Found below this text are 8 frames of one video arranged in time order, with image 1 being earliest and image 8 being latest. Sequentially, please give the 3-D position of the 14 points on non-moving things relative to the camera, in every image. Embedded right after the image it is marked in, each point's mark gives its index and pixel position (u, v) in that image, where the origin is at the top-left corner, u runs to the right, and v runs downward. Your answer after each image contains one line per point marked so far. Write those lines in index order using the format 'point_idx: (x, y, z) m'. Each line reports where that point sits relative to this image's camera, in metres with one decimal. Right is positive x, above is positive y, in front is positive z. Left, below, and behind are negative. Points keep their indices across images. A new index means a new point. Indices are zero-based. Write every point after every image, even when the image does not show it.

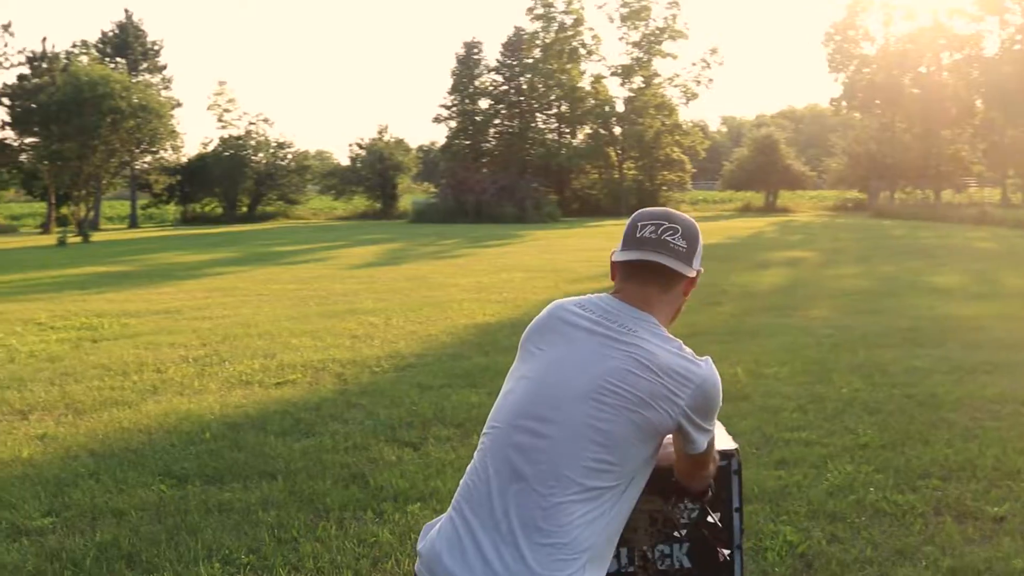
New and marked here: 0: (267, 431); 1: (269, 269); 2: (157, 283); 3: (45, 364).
0: (-1.4, -0.8, +7.4) m
1: (-3.5, +0.1, +18.7) m
2: (-4.7, 0.0, +17.3) m
3: (-3.5, -0.6, +10.0) m
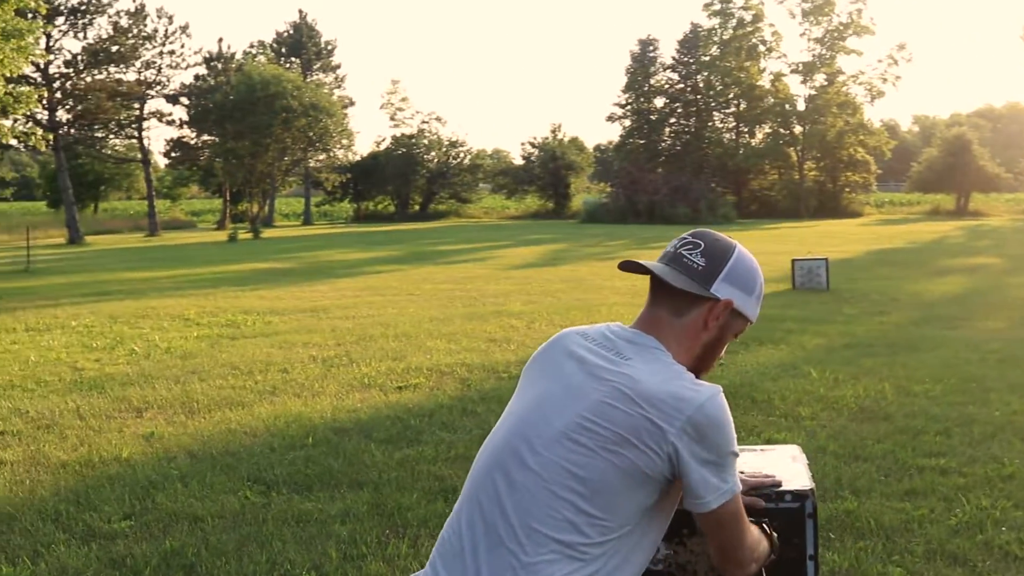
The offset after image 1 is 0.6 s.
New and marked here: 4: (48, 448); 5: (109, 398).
0: (-0.8, -0.8, +7.2) m
1: (-1.3, +0.1, +18.7) m
2: (-2.7, +0.1, +17.4) m
3: (-2.5, -0.6, +10.0) m
4: (-2.4, -0.8, +6.8) m
5: (-2.6, -0.7, +8.5) m
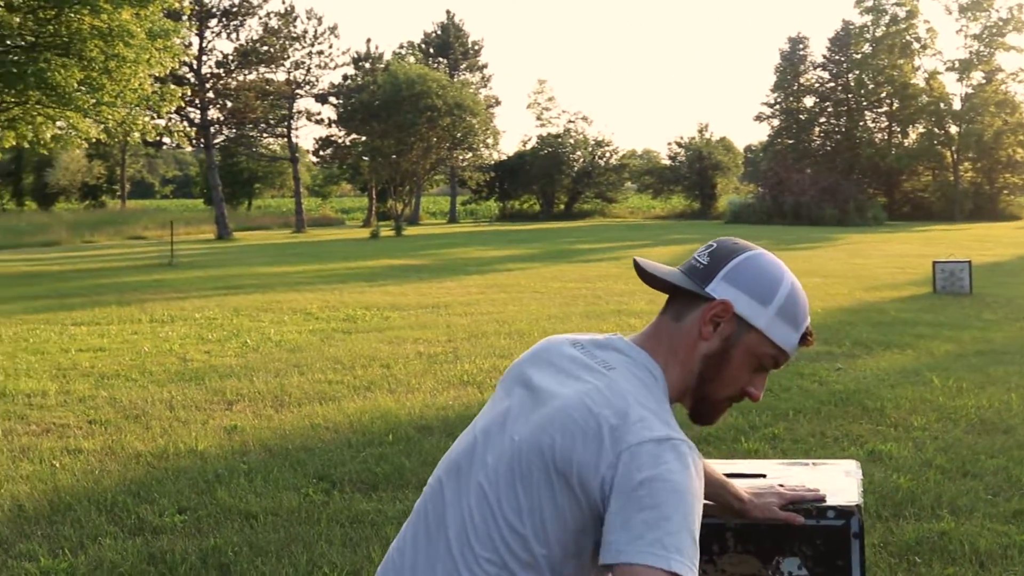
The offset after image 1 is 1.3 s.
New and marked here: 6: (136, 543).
0: (-0.3, -0.8, +6.9) m
1: (+0.6, +0.2, +18.4) m
2: (-0.9, +0.1, +17.4) m
3: (-1.7, -0.5, +10.0) m
4: (-2.0, -0.8, +6.8) m
5: (-2.0, -0.6, +8.5) m
6: (-1.3, -0.9, +4.7) m
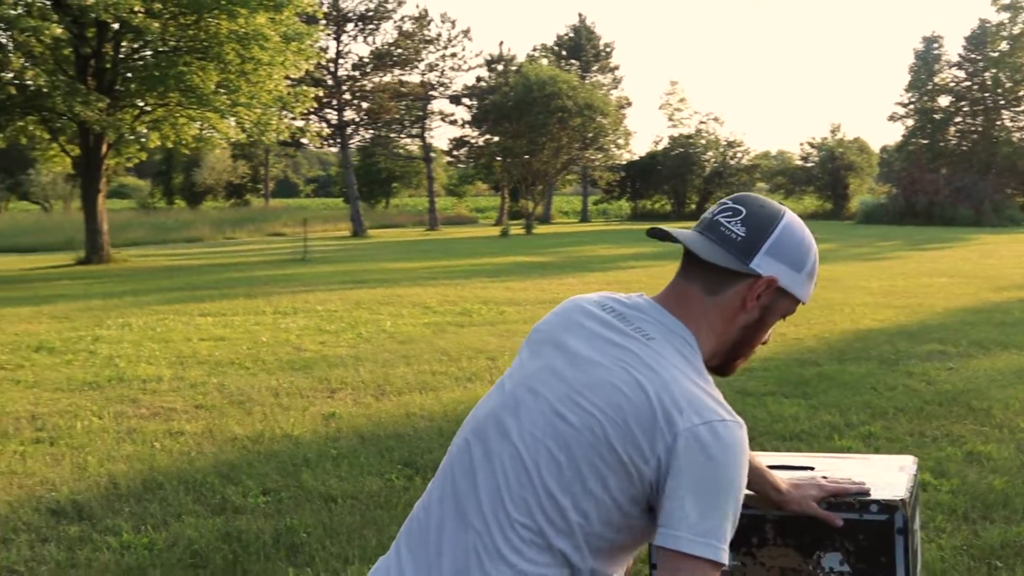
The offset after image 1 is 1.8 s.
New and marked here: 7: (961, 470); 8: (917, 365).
0: (+0.1, -0.7, +7.0) m
1: (+2.3, +0.2, +18.3) m
2: (+0.6, +0.1, +17.4) m
3: (-0.9, -0.5, +10.2) m
4: (-1.5, -0.7, +7.0) m
5: (-1.3, -0.6, +8.7) m
6: (-1.1, -0.9, +4.9) m
7: (+2.0, -0.8, +5.9) m
8: (+2.9, -0.6, +9.4) m
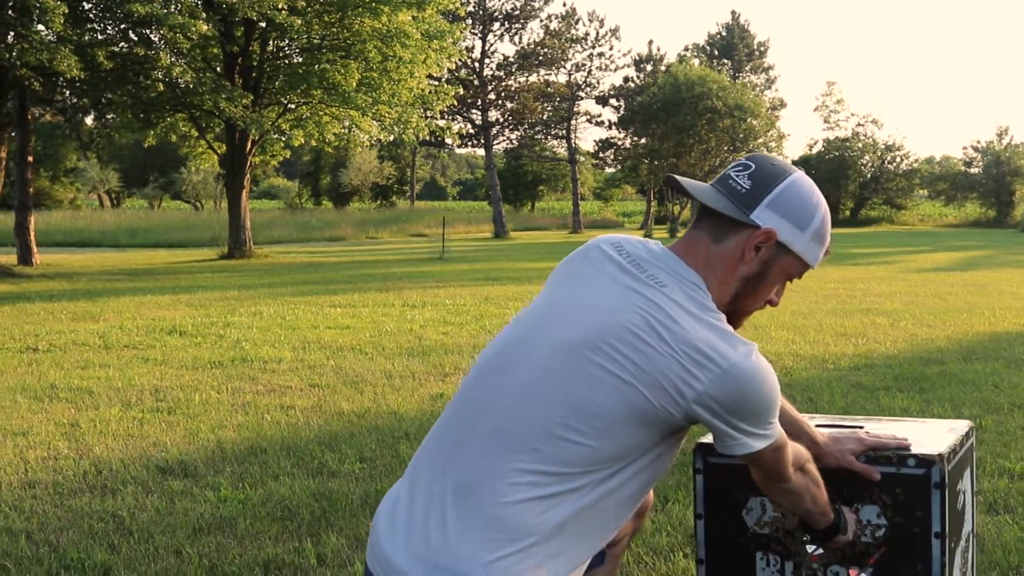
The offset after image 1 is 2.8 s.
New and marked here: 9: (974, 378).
0: (+0.7, -0.6, +7.0) m
1: (+4.1, +0.2, +18.0) m
2: (+2.4, +0.1, +17.3) m
3: (0.0, -0.4, +10.3) m
4: (-0.9, -0.6, +7.2) m
5: (-0.6, -0.5, +8.9) m
6: (-0.8, -0.7, +5.1) m
7: (+2.4, -0.8, +5.8) m
8: (+3.7, -0.6, +9.1) m
9: (+3.0, -0.6, +8.6) m
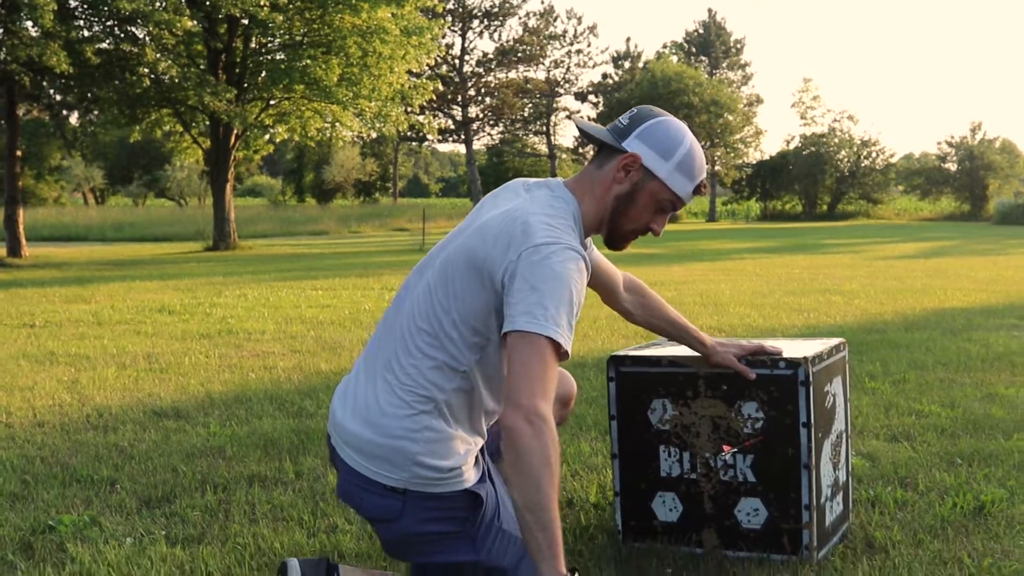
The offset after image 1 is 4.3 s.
0: (+0.5, -0.5, +7.7) m
1: (+3.7, +0.4, +18.7) m
2: (+2.0, +0.3, +18.0) m
3: (-0.2, -0.2, +11.0) m
4: (-1.1, -0.4, +7.8) m
5: (-0.8, -0.3, +9.5) m
6: (-0.9, -0.6, +5.7) m
7: (+2.2, -0.6, +6.4) m
8: (+3.4, -0.4, +9.8) m
9: (+2.8, -0.4, +9.3) m
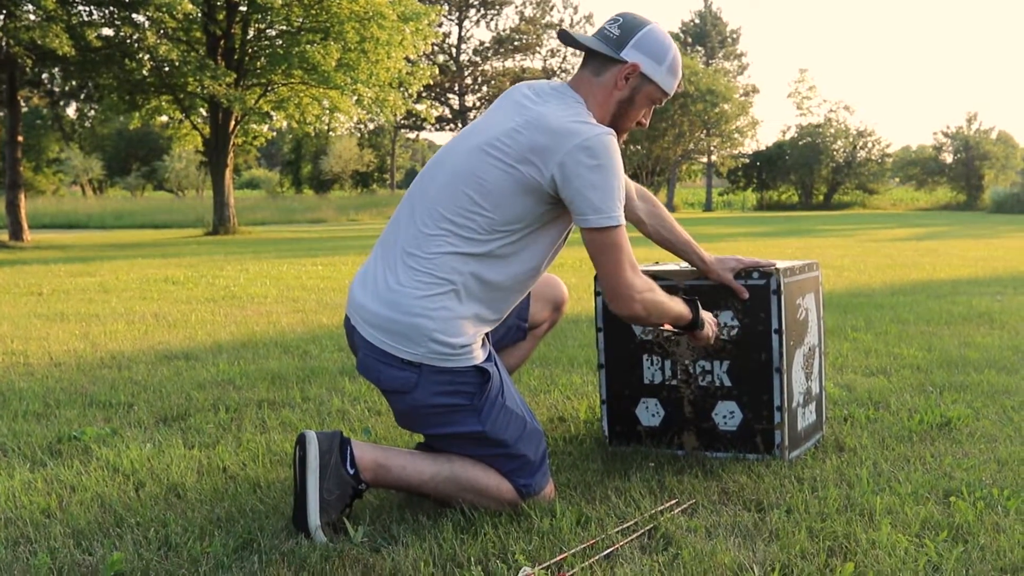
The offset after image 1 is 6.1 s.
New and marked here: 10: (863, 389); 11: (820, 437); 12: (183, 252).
0: (+0.5, -0.2, +7.9) m
1: (+3.7, +0.7, +19.0) m
2: (+2.0, +0.6, +18.3) m
3: (-0.3, 0.0, +11.2) m
4: (-1.2, -0.2, +8.1) m
5: (-0.8, -0.1, +9.7) m
6: (-1.0, -0.3, +5.9) m
7: (+2.2, -0.3, +6.7) m
8: (+3.4, -0.1, +10.0) m
9: (+2.8, -0.1, +9.6) m
10: (+1.4, -0.4, +5.3) m
11: (+1.0, -0.5, +4.2) m
12: (-4.4, +0.5, +17.7) m
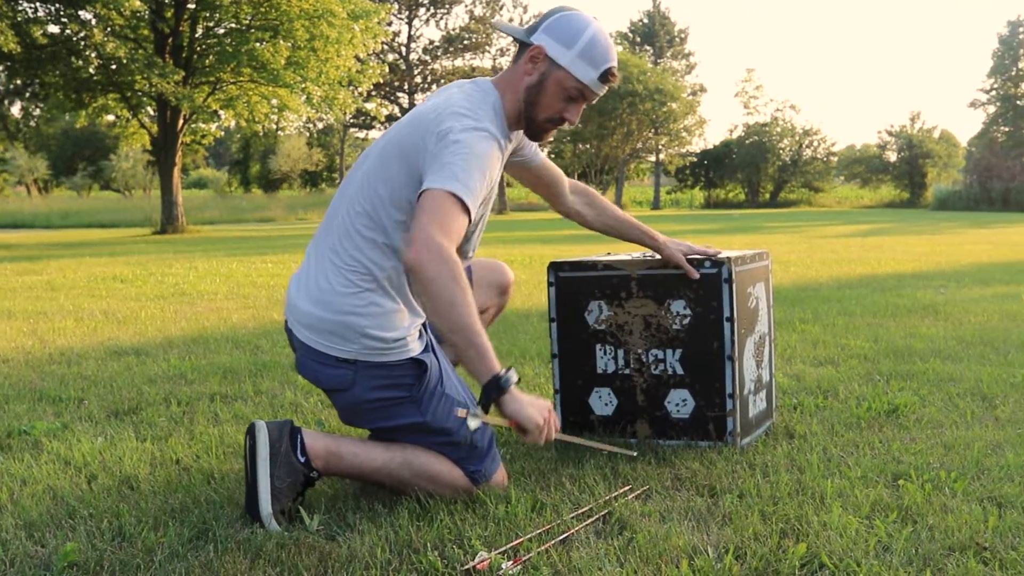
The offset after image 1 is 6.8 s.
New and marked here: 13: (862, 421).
0: (+0.2, -0.2, +8.0) m
1: (+3.0, +0.7, +19.1) m
2: (+1.3, +0.7, +18.3) m
3: (-0.7, +0.1, +11.2) m
4: (-1.5, -0.2, +8.1) m
5: (-1.2, 0.0, +9.7) m
6: (-1.2, -0.3, +5.9) m
7: (+1.9, -0.3, +6.8) m
8: (+3.0, 0.0, +10.2) m
9: (+2.4, -0.1, +9.7) m
10: (+1.2, -0.4, +5.4) m
11: (+0.8, -0.4, +4.2) m
12: (-5.0, +0.5, +17.6) m
13: (+1.1, -0.4, +4.3) m
